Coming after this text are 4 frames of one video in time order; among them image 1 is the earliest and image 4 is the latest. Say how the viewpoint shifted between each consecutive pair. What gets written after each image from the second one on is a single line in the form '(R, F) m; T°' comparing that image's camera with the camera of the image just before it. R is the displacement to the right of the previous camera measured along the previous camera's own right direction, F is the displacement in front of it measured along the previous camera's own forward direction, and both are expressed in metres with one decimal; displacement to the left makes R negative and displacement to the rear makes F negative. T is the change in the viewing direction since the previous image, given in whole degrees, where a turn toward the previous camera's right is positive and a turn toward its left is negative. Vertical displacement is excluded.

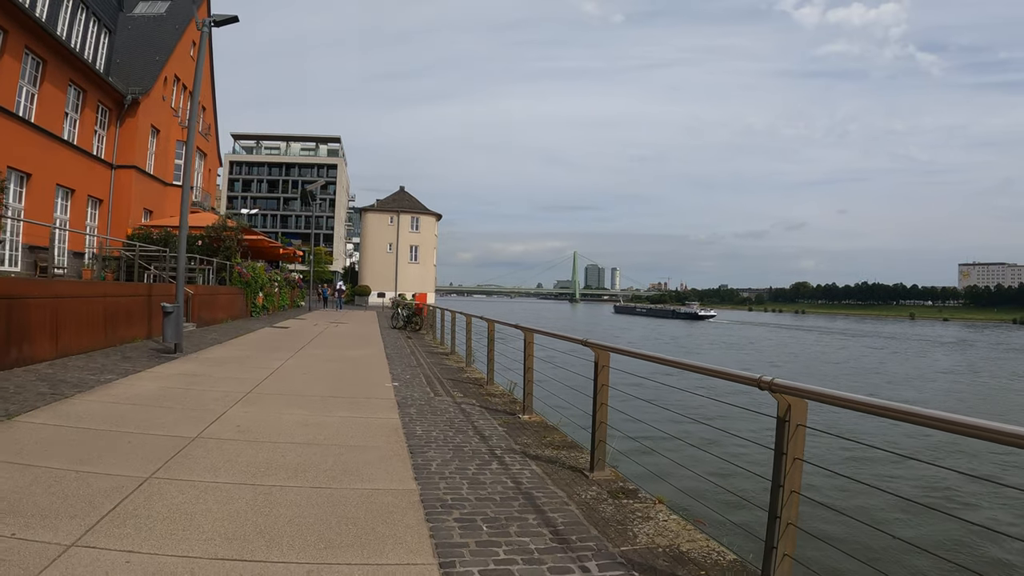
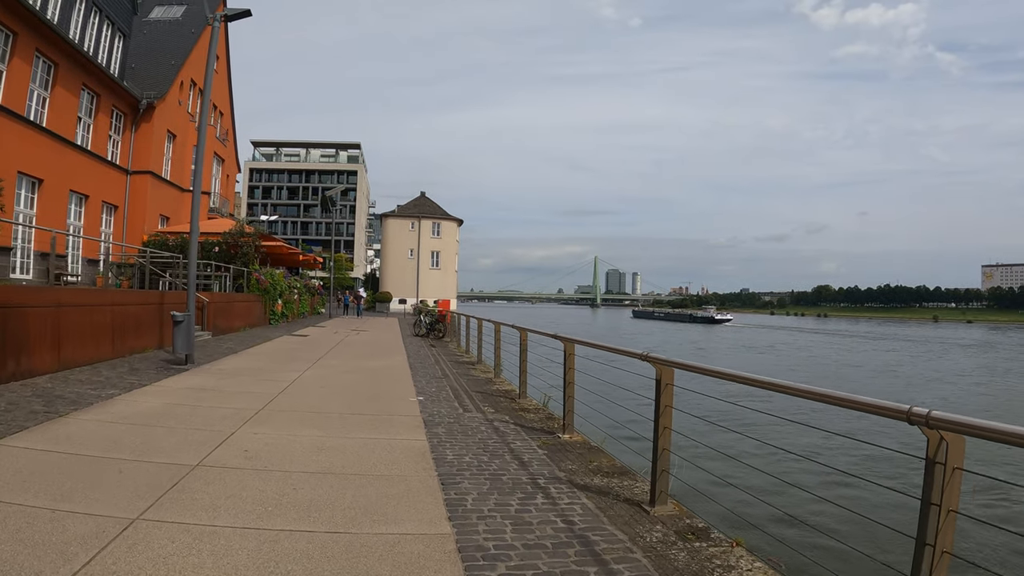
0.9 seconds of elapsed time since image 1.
(-0.2, +0.8) m; -2°
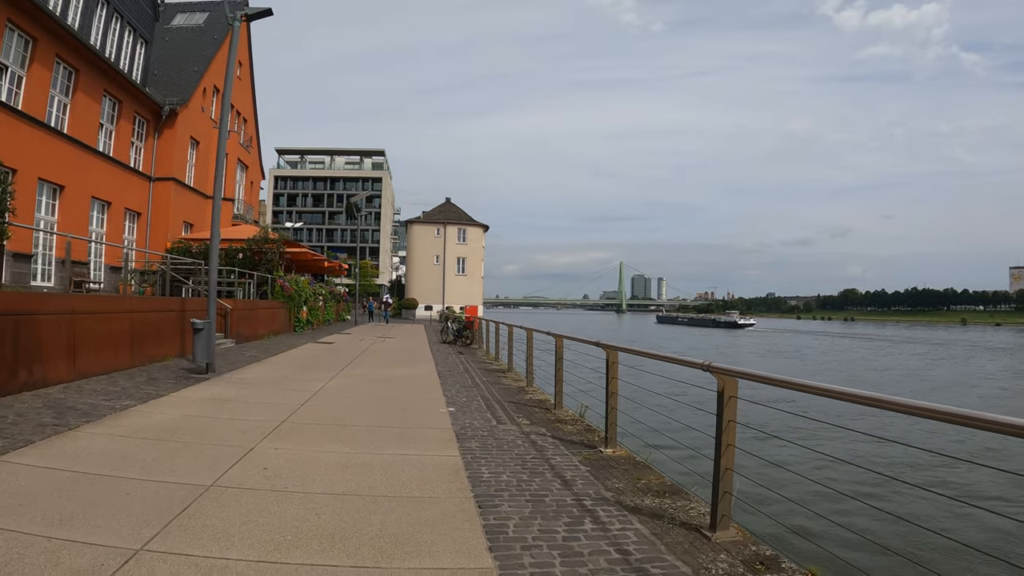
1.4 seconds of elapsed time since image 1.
(-0.1, +0.5) m; -2°
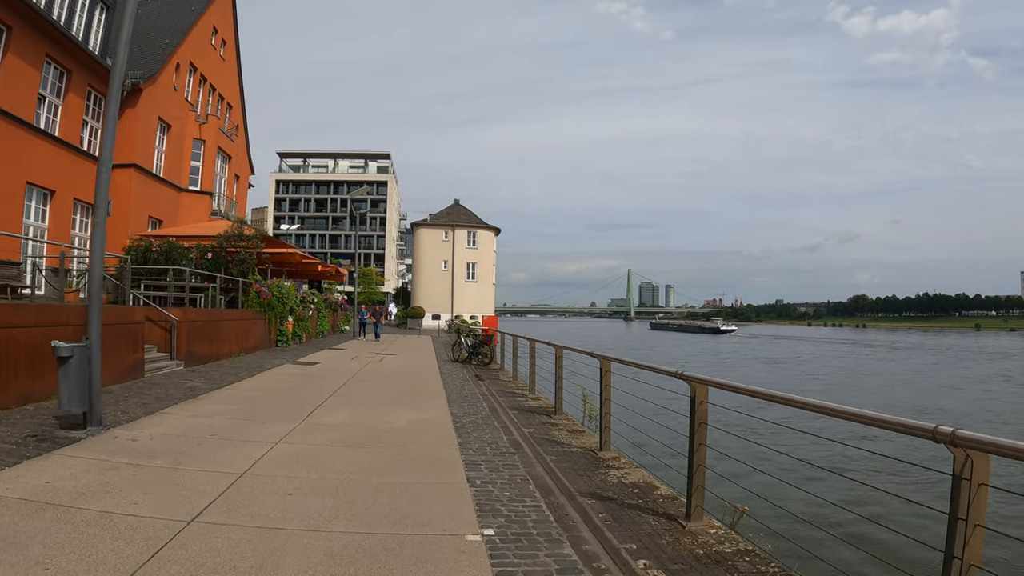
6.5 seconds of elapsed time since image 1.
(-0.5, +3.8) m; -1°
